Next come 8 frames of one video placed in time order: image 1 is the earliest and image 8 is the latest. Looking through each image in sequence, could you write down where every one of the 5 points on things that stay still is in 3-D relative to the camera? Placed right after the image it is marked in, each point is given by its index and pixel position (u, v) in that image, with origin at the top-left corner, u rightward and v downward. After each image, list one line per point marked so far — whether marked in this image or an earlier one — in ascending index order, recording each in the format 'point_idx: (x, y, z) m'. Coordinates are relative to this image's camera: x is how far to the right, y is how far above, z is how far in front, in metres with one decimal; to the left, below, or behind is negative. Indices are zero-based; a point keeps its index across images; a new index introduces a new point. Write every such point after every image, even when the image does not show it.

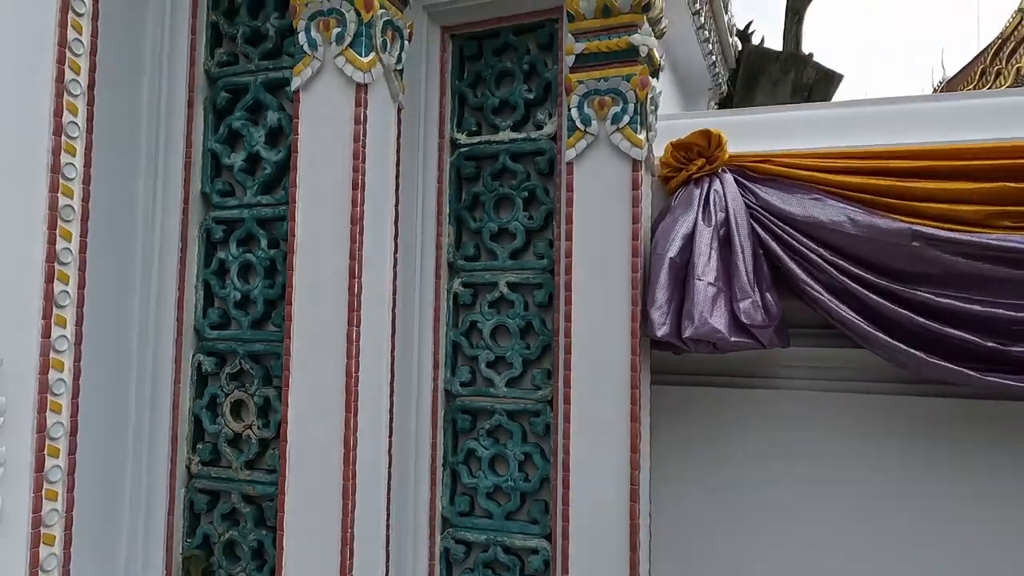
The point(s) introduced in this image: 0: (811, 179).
0: (+0.8, +0.3, +2.0) m
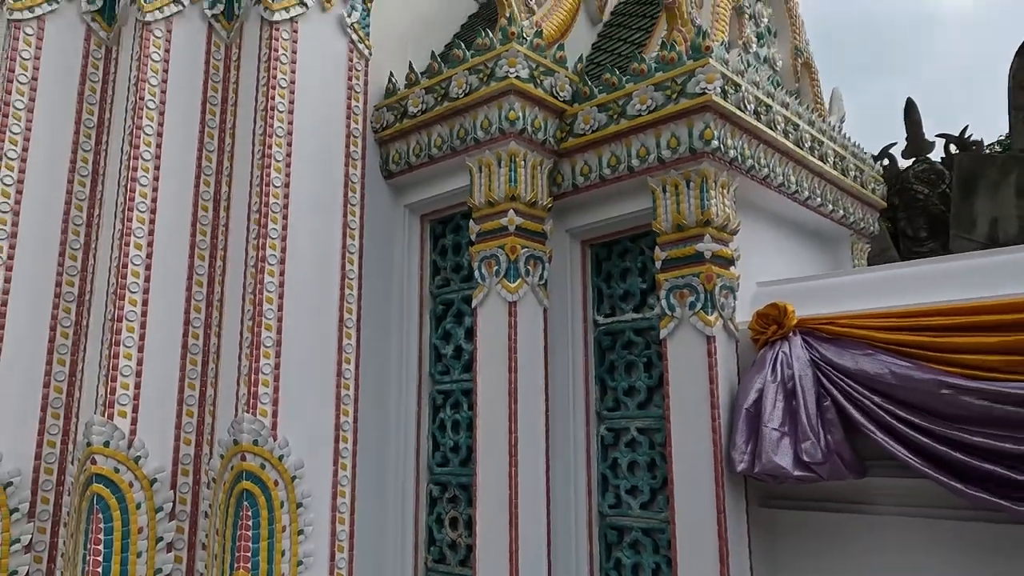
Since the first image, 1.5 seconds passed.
0: (+1.1, -0.2, +2.5) m
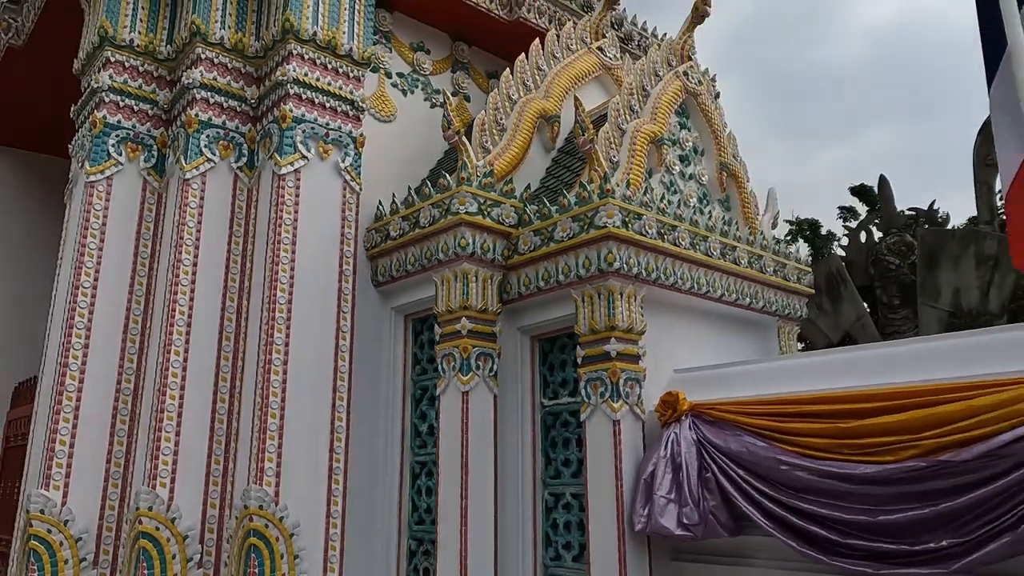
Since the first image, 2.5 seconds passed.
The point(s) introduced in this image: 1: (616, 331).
0: (+0.9, -0.5, +3.0) m
1: (+0.5, -0.2, +3.2) m
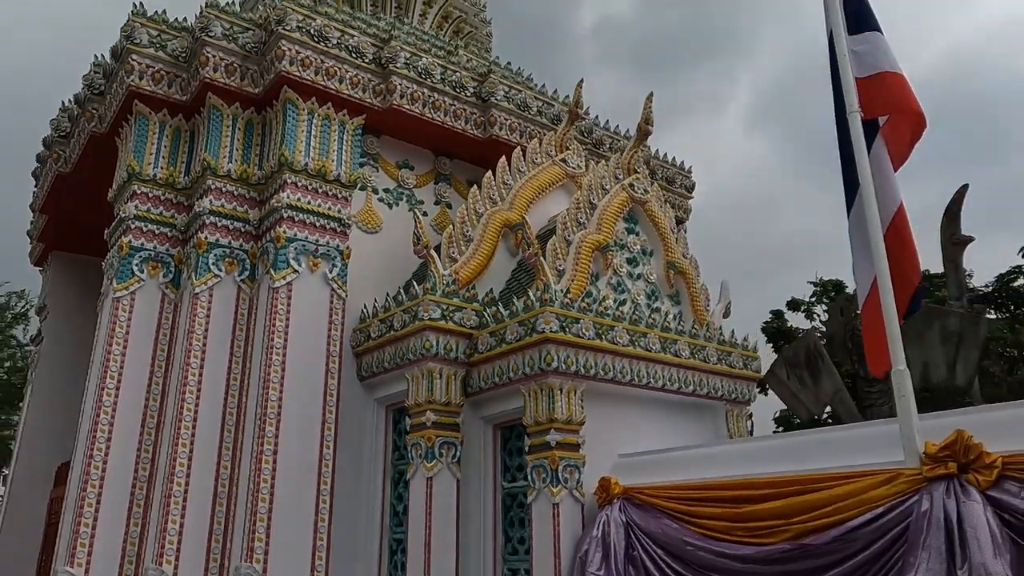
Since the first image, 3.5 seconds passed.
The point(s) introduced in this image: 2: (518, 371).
0: (+0.7, -1.0, +3.4) m
1: (+0.2, -0.7, +3.7) m
2: (0.0, -0.4, +3.9) m
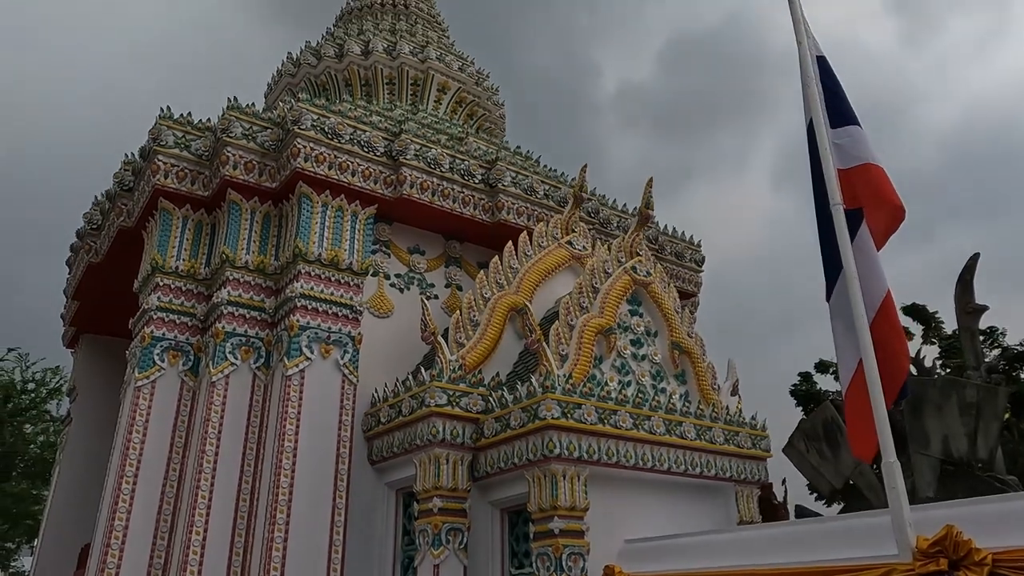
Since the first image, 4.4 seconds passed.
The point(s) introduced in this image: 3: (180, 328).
0: (+0.7, -1.4, +3.4) m
1: (+0.2, -1.1, +3.7) m
2: (+0.1, -0.9, +3.9) m
3: (-2.1, -0.3, +4.8) m
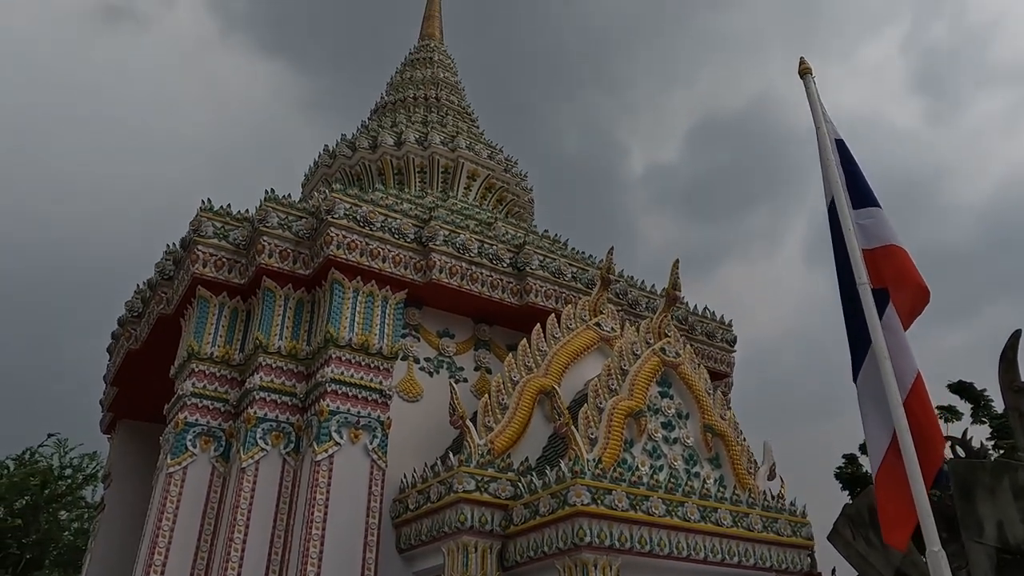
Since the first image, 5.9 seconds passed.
0: (+0.8, -1.8, +3.3) m
1: (+0.4, -1.5, +3.6) m
2: (+0.2, -1.3, +3.8) m
3: (-2.0, -0.8, +4.9) m
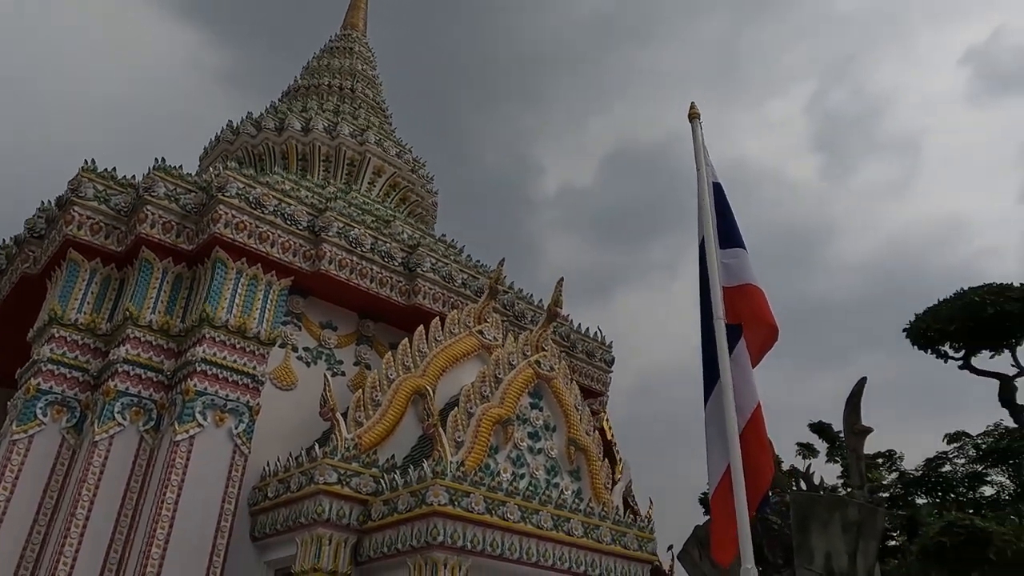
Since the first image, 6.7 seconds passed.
0: (+0.1, -1.8, +3.4) m
1: (-0.4, -1.5, +3.7) m
2: (-0.6, -1.3, +3.9) m
3: (-2.8, -0.6, +4.7) m
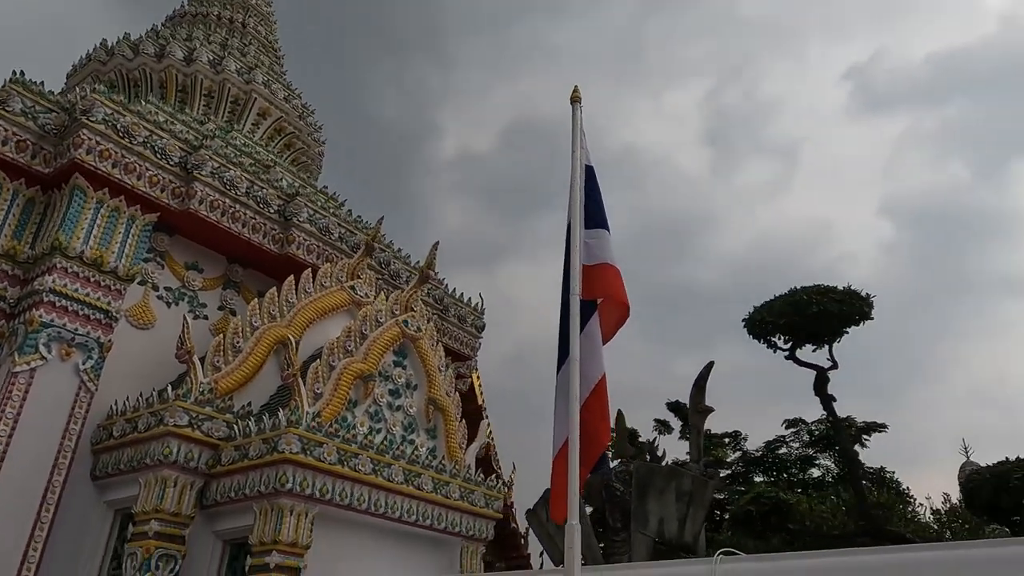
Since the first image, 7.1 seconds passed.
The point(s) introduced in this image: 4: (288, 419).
0: (-0.7, -1.6, +3.5) m
1: (-1.2, -1.3, +3.8) m
2: (-1.4, -1.0, +3.9) m
3: (-3.6, -0.1, +4.3) m
4: (-1.2, -0.7, +4.0) m
